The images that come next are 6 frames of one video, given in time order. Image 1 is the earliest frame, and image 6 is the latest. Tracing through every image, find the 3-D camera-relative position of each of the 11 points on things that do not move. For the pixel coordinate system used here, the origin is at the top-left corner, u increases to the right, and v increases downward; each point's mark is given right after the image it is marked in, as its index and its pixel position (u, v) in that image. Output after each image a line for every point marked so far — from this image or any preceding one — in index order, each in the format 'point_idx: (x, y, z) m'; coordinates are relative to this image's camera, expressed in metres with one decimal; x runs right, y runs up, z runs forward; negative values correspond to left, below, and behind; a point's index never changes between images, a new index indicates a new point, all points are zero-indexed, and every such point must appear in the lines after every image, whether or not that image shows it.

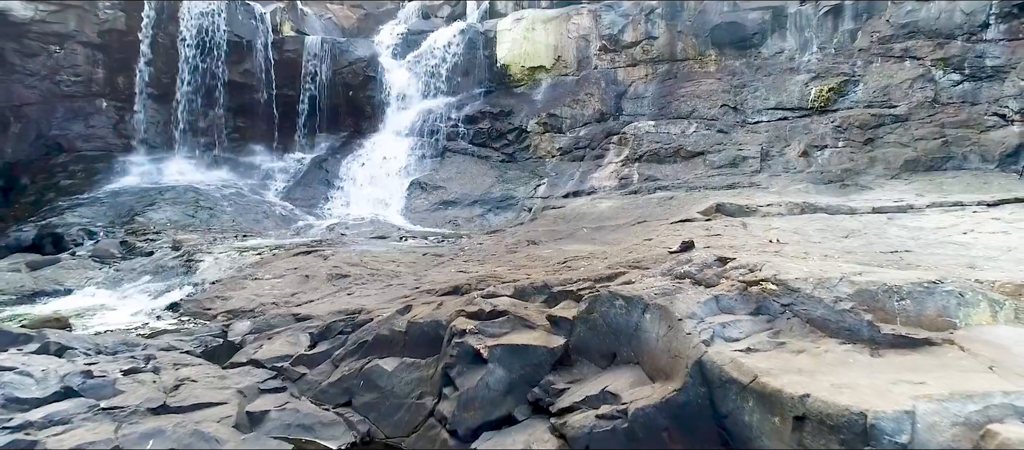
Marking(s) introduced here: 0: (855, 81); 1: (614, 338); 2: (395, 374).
0: (+5.3, +2.1, +12.6) m
1: (+0.5, -0.6, +4.5) m
2: (-0.7, -0.9, +5.1) m
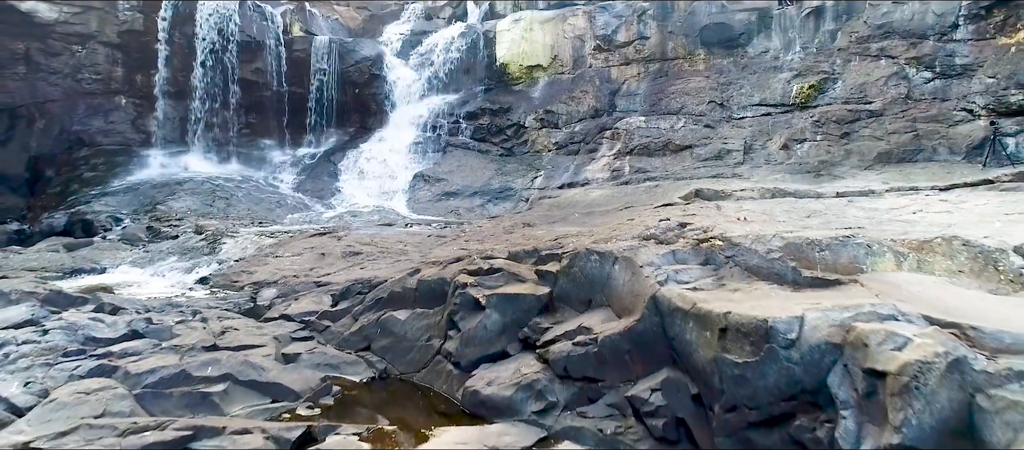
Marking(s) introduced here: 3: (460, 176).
0: (+5.3, +2.3, +13.5) m
1: (+0.5, -0.4, +5.4) m
2: (-0.7, -0.7, +6.1) m
3: (-1.0, +0.9, +16.1) m
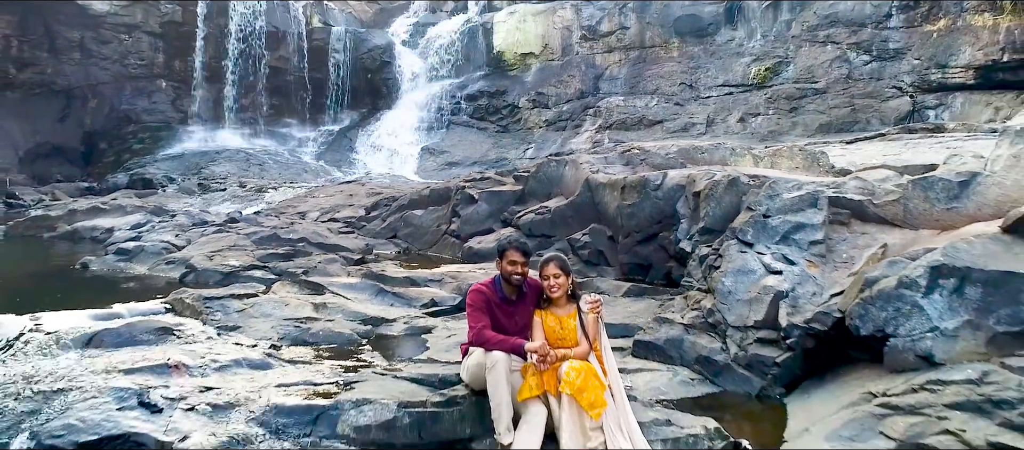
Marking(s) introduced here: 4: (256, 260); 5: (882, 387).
0: (+5.2, +3.1, +15.9) m
1: (+0.4, +0.4, +7.8) m
2: (-0.9, +0.1, +8.5) m
3: (-1.1, +1.7, +18.5) m
4: (-1.9, -0.3, +6.2) m
5: (+1.5, -0.7, +3.4) m
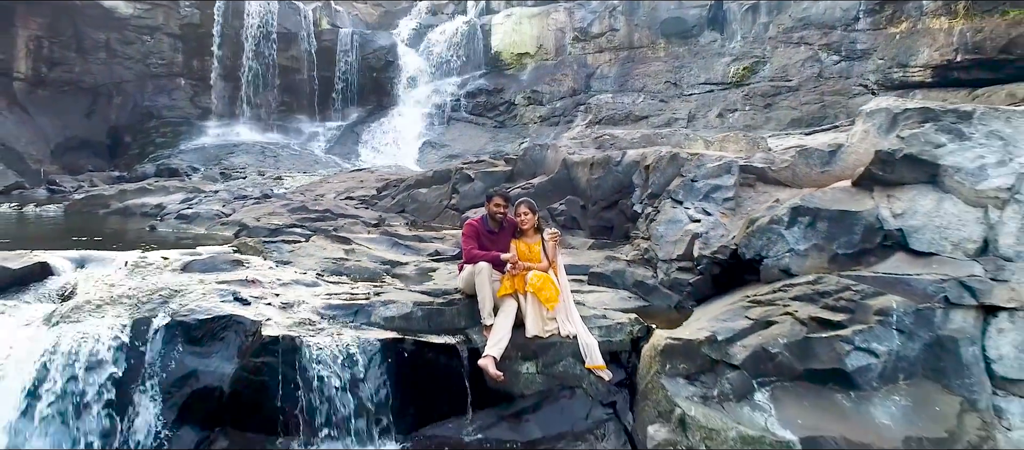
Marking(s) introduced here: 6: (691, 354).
0: (+5.1, +3.4, +17.4) m
1: (+0.2, +0.7, +9.3) m
2: (-1.0, +0.3, +9.9) m
3: (-1.2, +2.0, +19.9) m
4: (-2.0, 0.0, +7.6) m
5: (+1.4, -0.4, +4.9) m
6: (+0.9, -0.7, +4.2) m
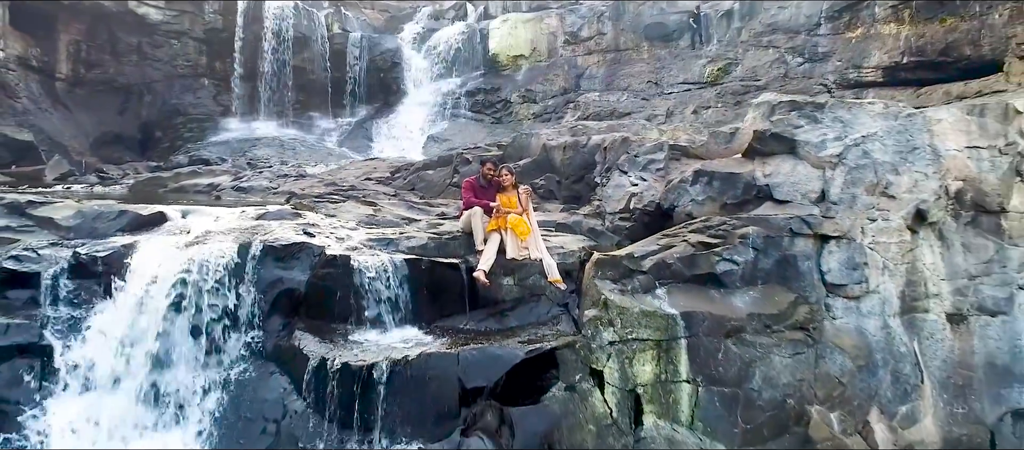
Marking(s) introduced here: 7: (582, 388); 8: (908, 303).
0: (+4.9, +3.8, +19.4) m
1: (+0.1, +1.0, +11.3) m
2: (-1.1, +0.7, +12.0) m
3: (-1.3, +2.3, +22.0) m
4: (-2.1, +0.4, +9.7) m
5: (+1.3, 0.0, +6.9) m
6: (+0.8, -0.3, +6.3) m
7: (+0.5, -1.1, +5.7) m
8: (+3.1, -0.6, +6.5) m
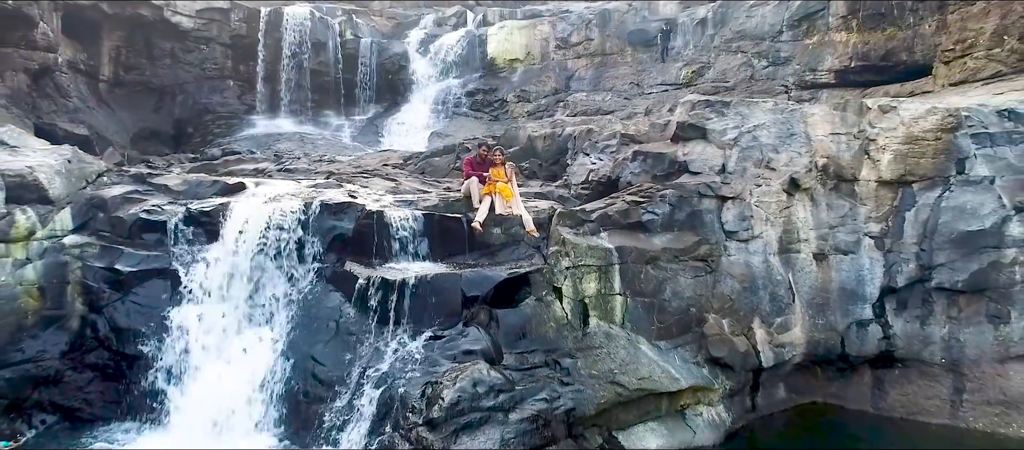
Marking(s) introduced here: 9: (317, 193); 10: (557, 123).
0: (+4.8, +4.2, +22.0) m
1: (0.0, +1.4, +13.9) m
2: (-1.3, +1.1, +14.5) m
3: (-1.5, +2.7, +24.5) m
4: (-2.3, +0.8, +12.2) m
5: (+1.2, +0.4, +9.5) m
6: (+0.6, +0.1, +8.9) m
7: (+0.3, -0.7, +8.3) m
8: (+3.0, -0.2, +9.0) m
9: (-2.3, +0.4, +9.6) m
10: (+0.7, +1.7, +13.8) m
